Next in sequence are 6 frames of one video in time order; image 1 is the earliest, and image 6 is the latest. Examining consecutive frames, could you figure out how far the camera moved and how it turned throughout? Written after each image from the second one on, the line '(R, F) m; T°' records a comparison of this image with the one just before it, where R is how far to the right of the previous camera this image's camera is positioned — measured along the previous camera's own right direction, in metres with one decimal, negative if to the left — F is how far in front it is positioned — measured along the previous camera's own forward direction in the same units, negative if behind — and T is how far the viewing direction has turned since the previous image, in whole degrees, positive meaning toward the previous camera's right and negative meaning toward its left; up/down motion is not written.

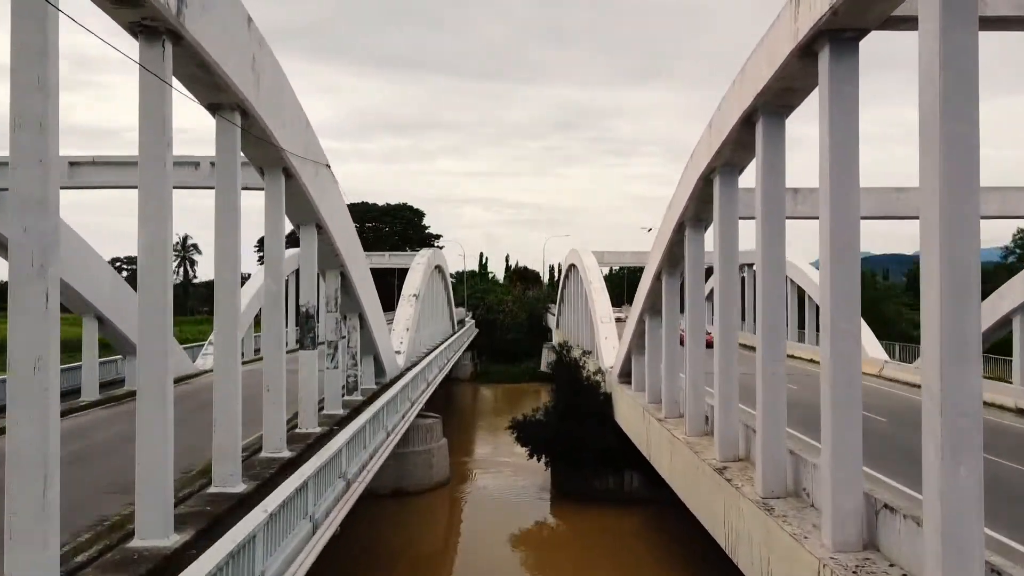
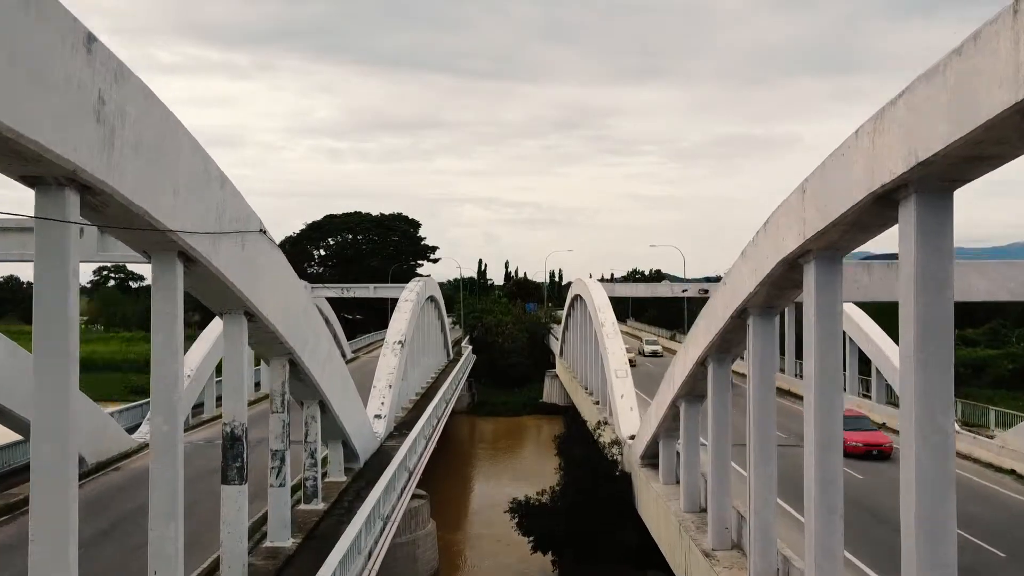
(0.0, +2.9) m; 0°
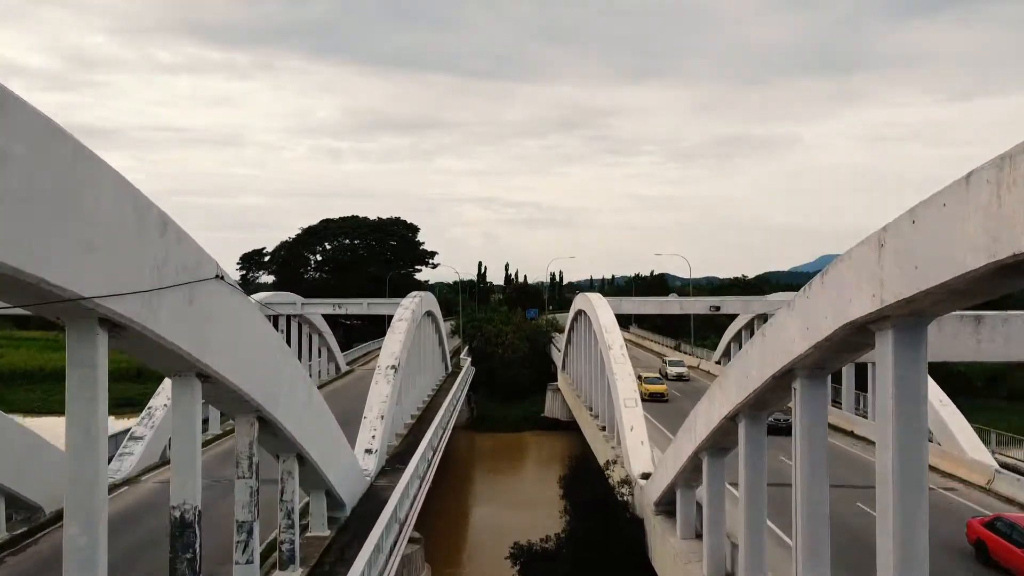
(0.0, +1.3) m; 0°
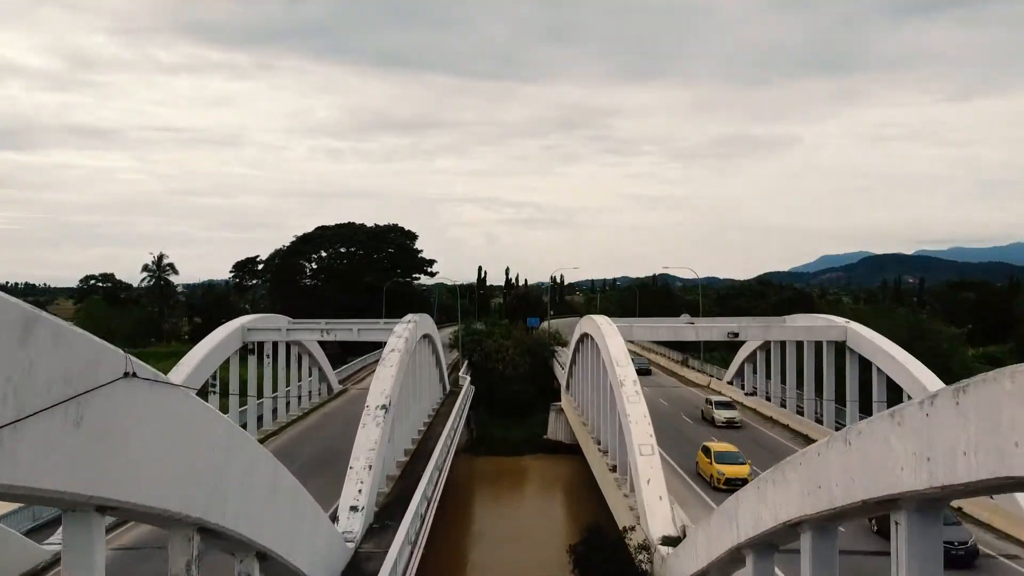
(-0.1, +1.7) m; 0°
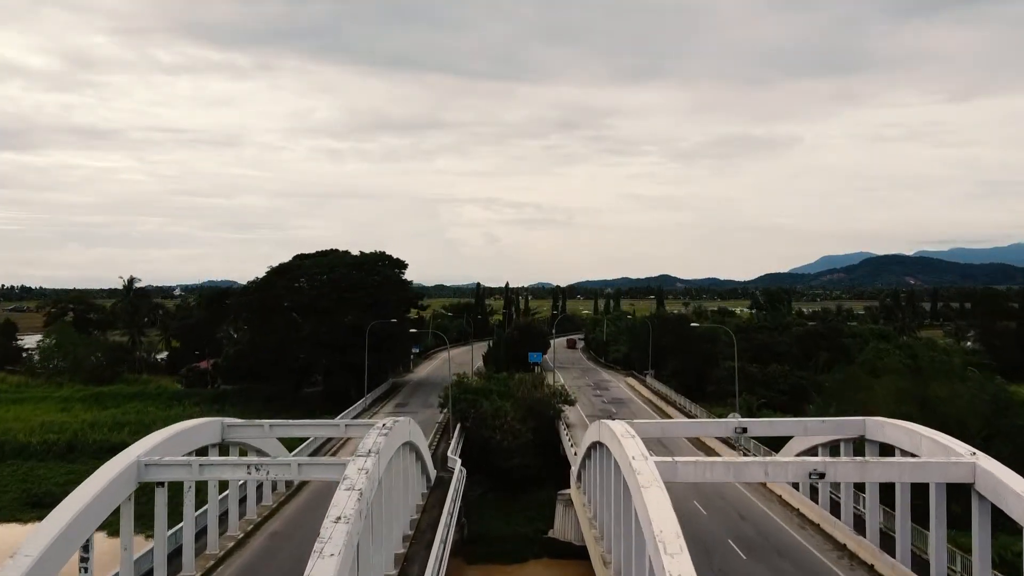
(0.0, +5.9) m; 0°
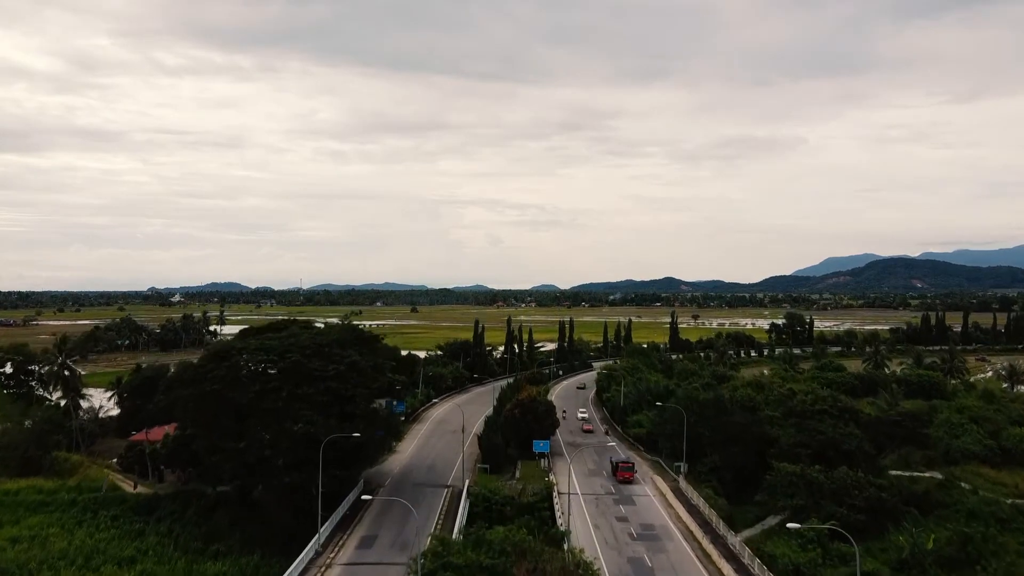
(+0.2, +11.0) m; 0°
